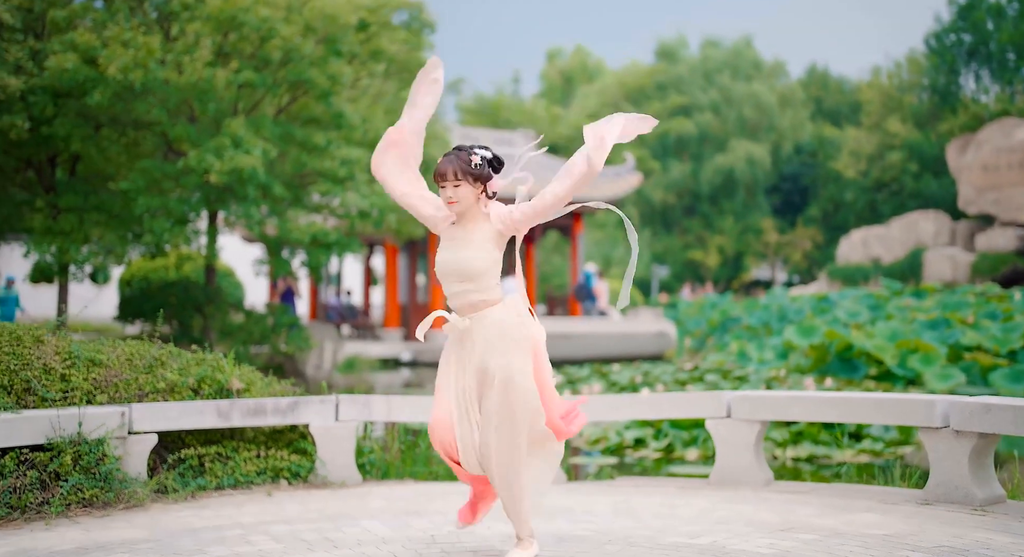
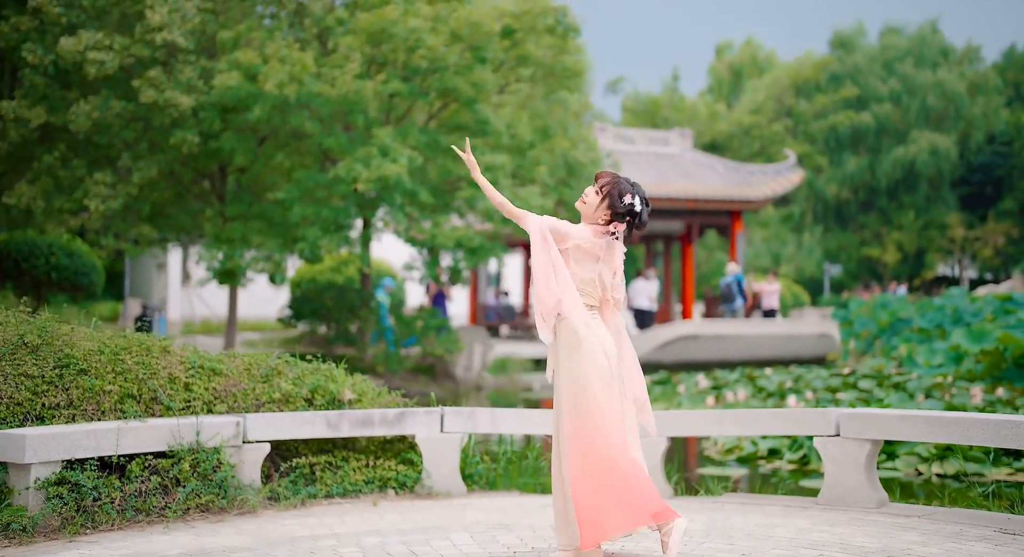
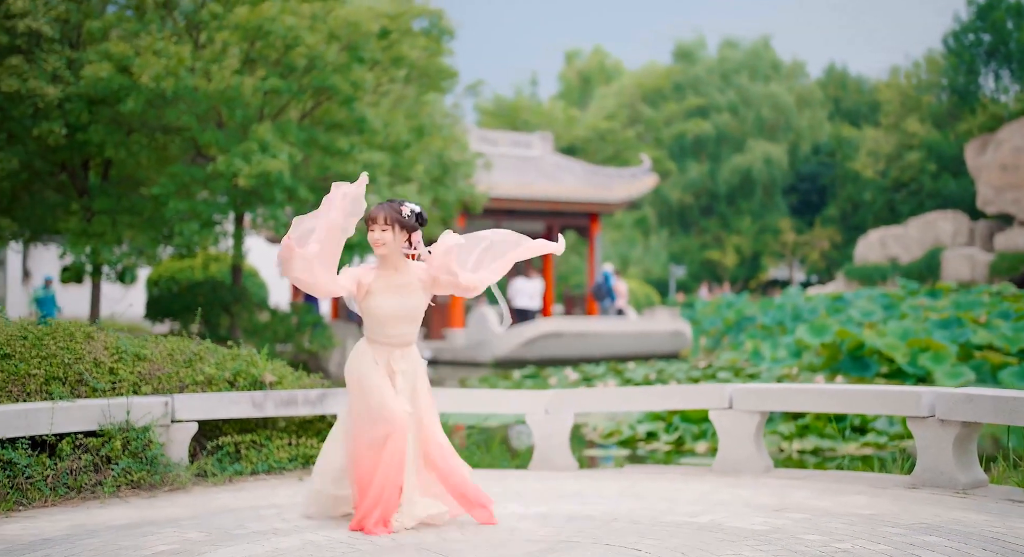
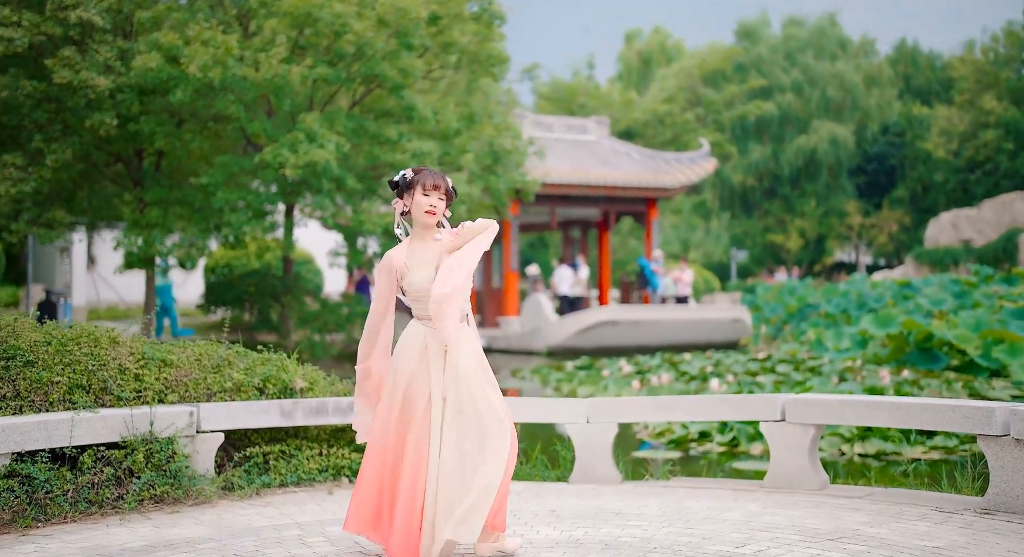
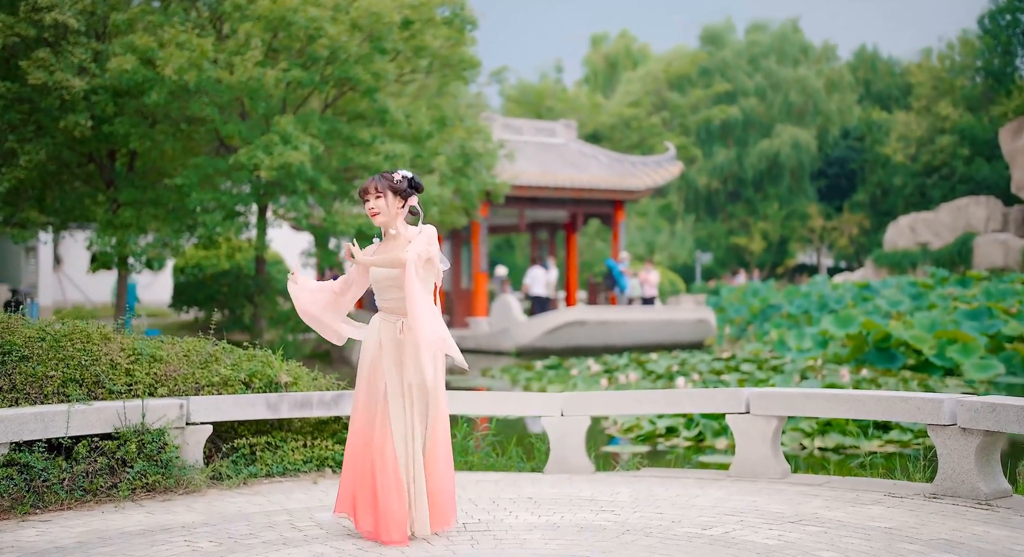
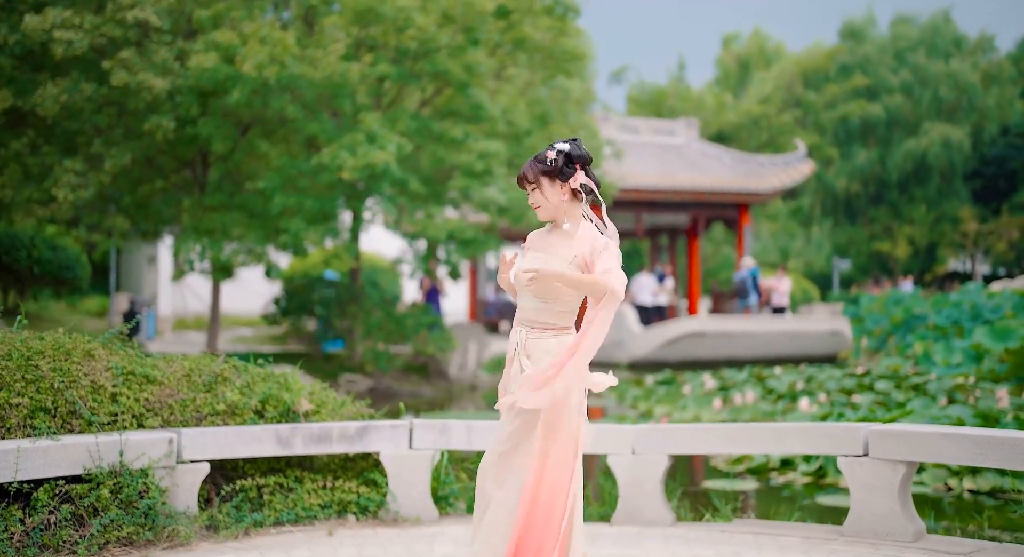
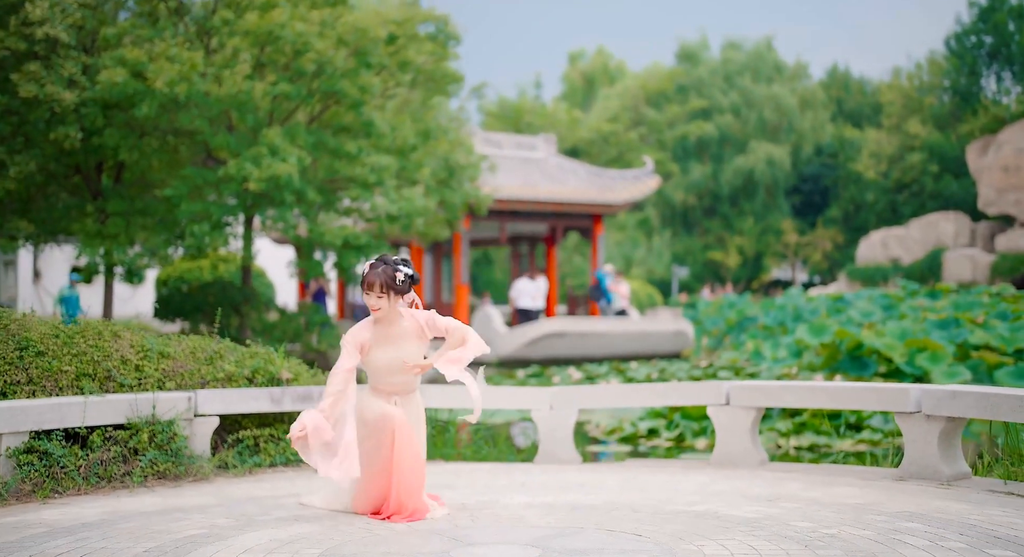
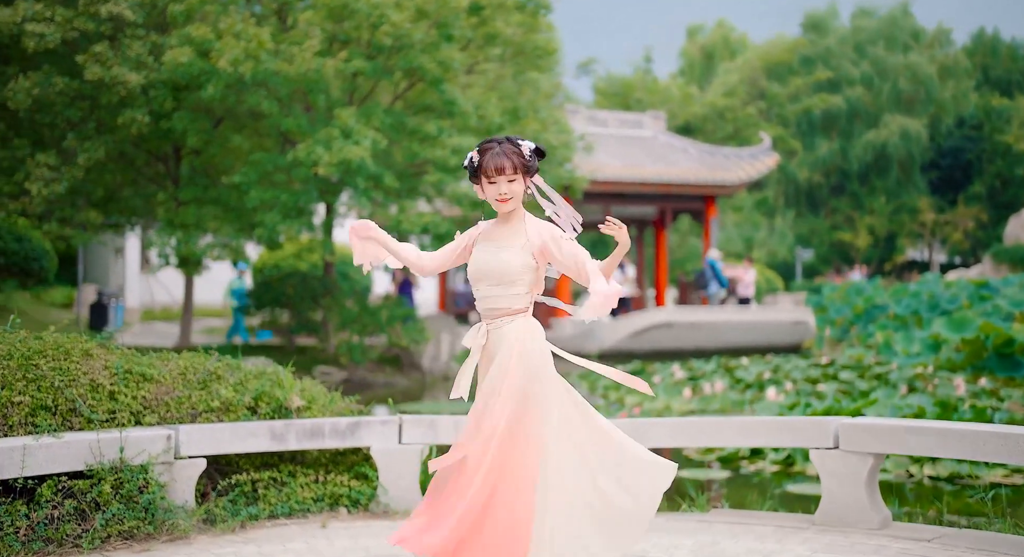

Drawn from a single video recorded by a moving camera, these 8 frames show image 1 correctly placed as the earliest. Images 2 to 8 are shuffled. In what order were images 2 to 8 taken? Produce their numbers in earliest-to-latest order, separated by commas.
3, 7, 5, 4, 8, 6, 2
